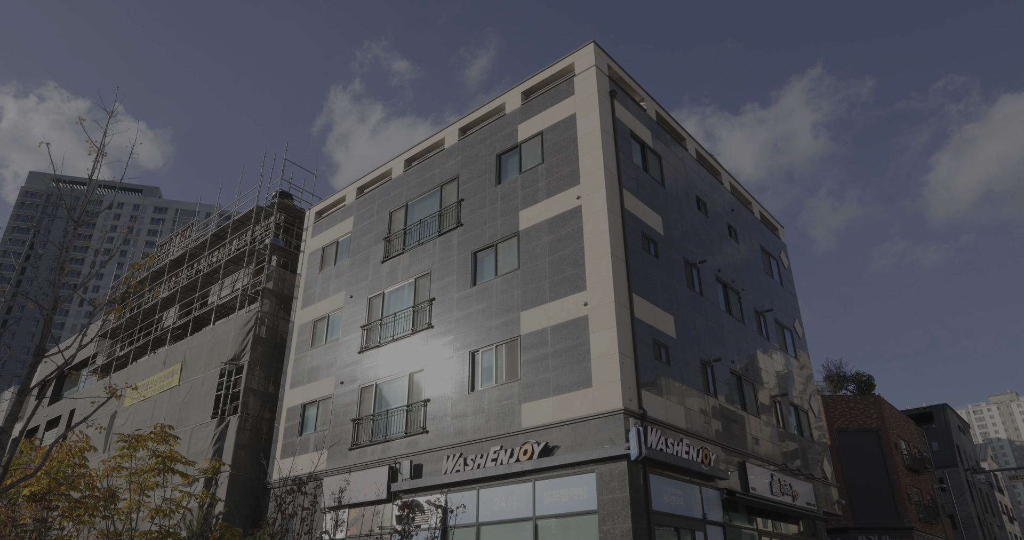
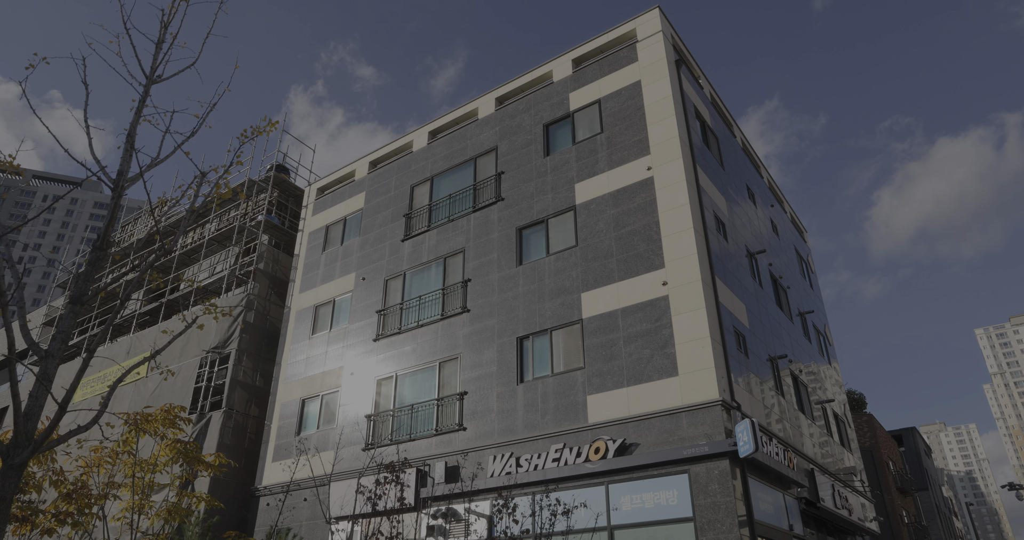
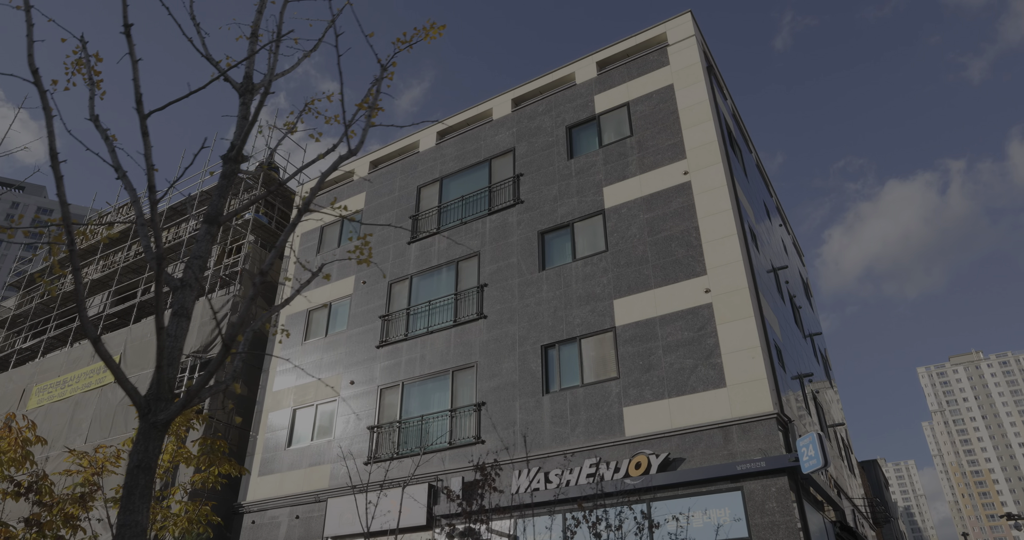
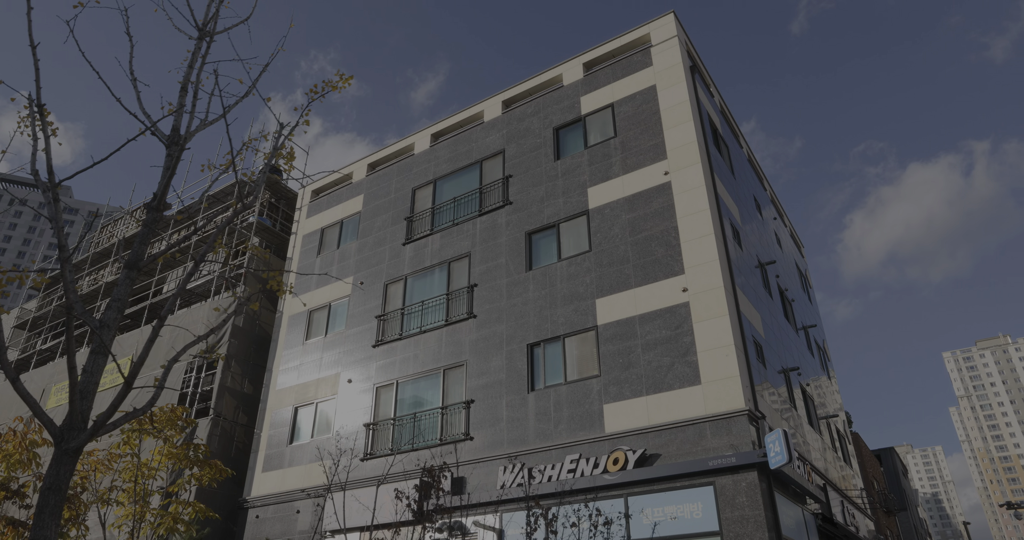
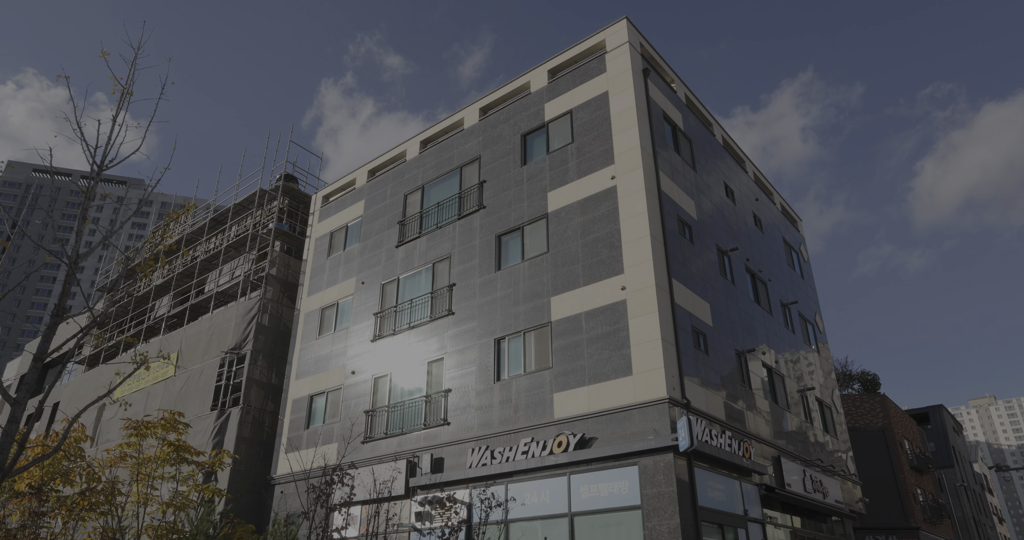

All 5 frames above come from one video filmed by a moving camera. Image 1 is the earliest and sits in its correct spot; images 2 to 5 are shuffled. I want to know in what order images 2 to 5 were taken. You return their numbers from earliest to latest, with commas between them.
5, 2, 4, 3
